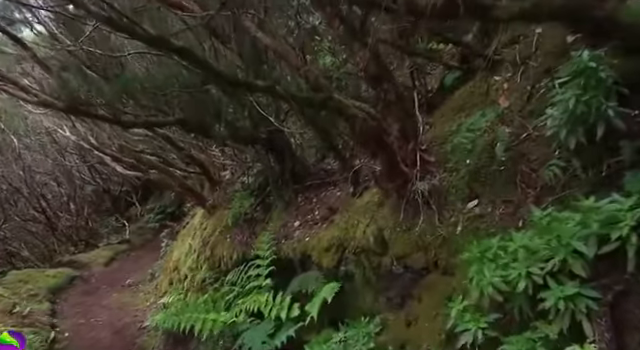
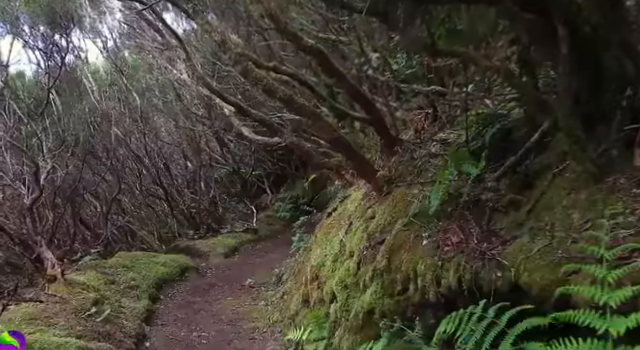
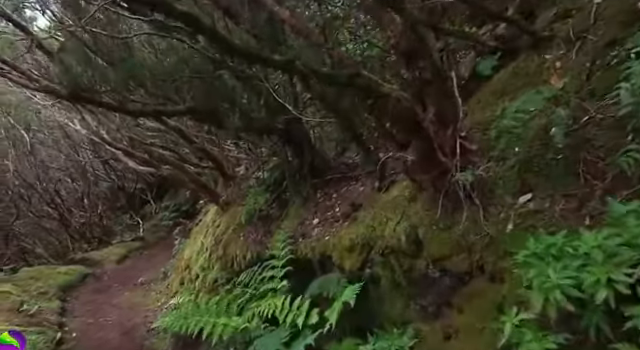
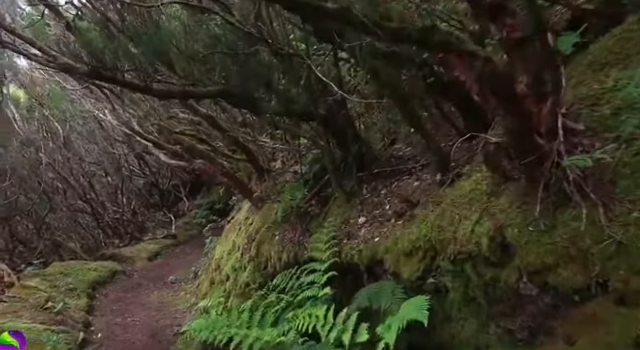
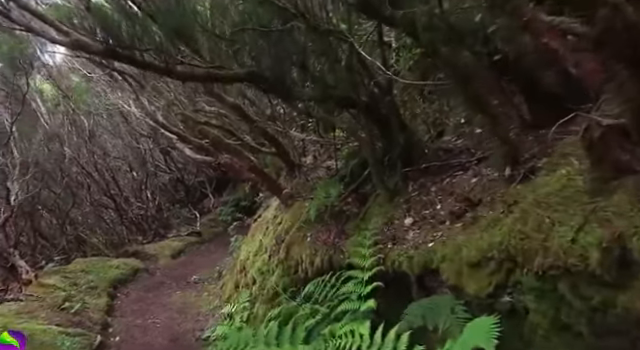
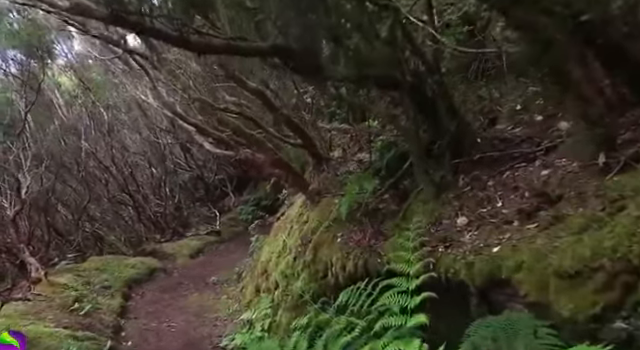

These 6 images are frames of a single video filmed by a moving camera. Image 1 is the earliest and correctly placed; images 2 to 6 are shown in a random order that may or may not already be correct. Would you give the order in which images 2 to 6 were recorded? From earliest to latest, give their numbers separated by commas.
3, 4, 5, 6, 2
